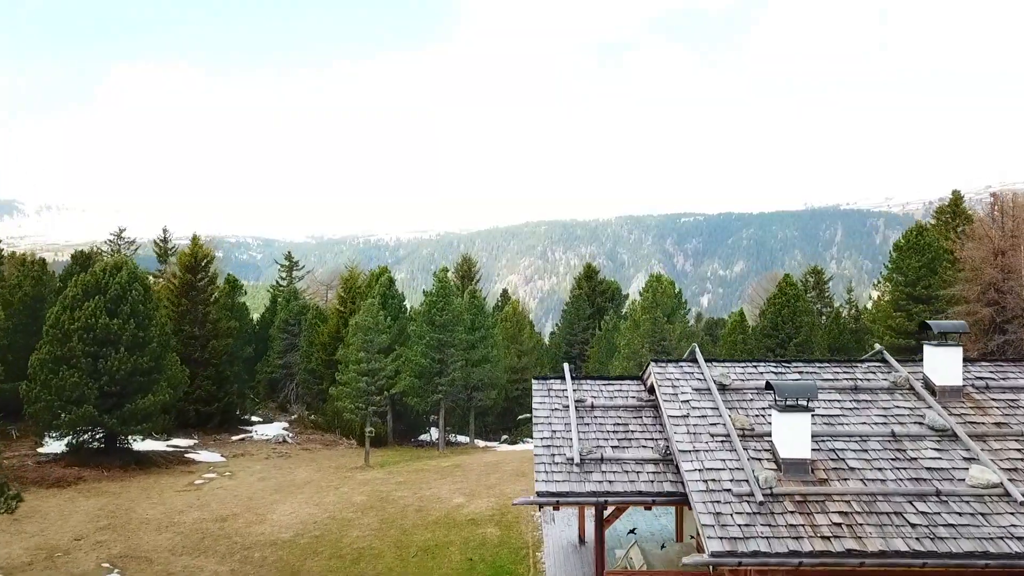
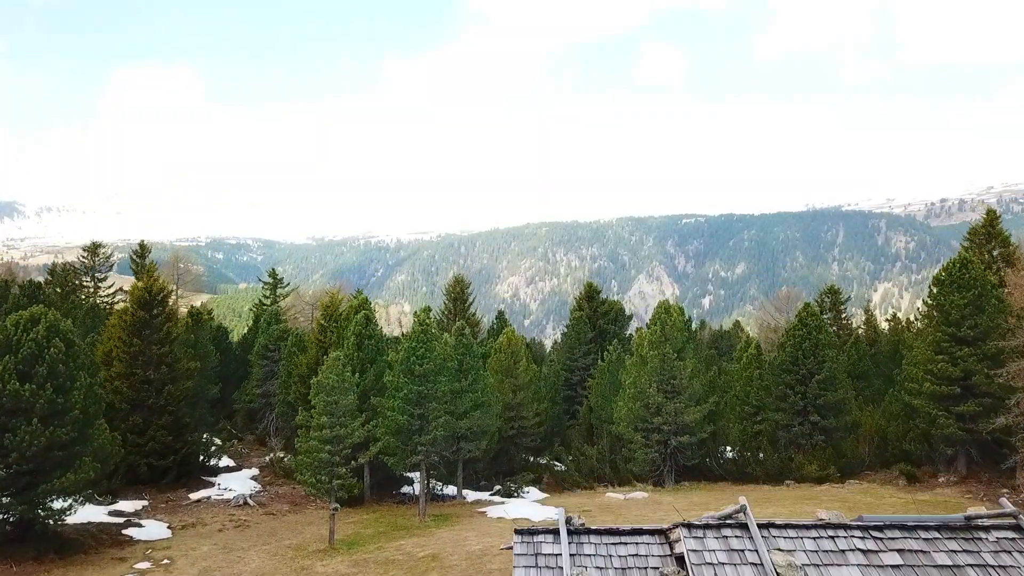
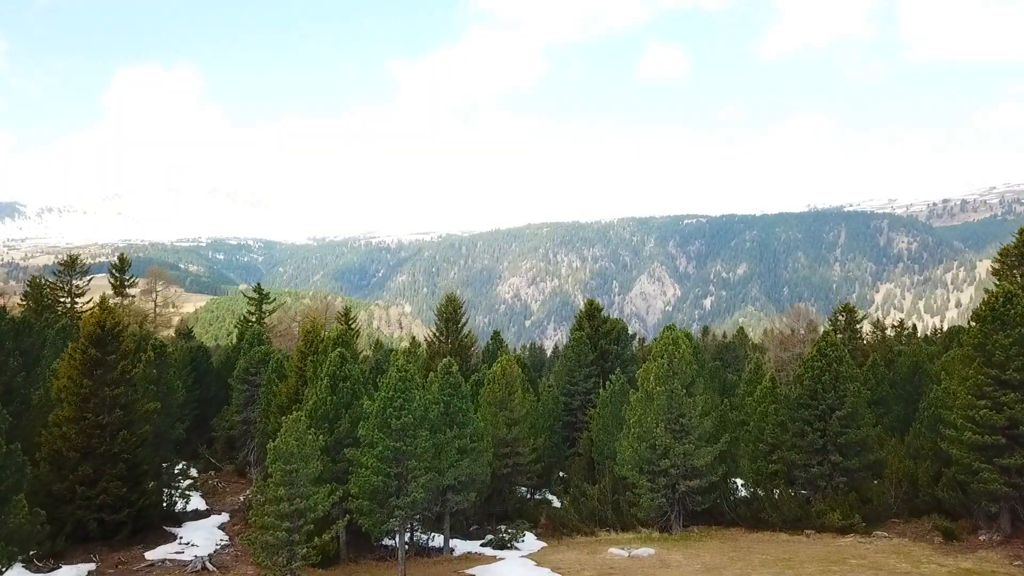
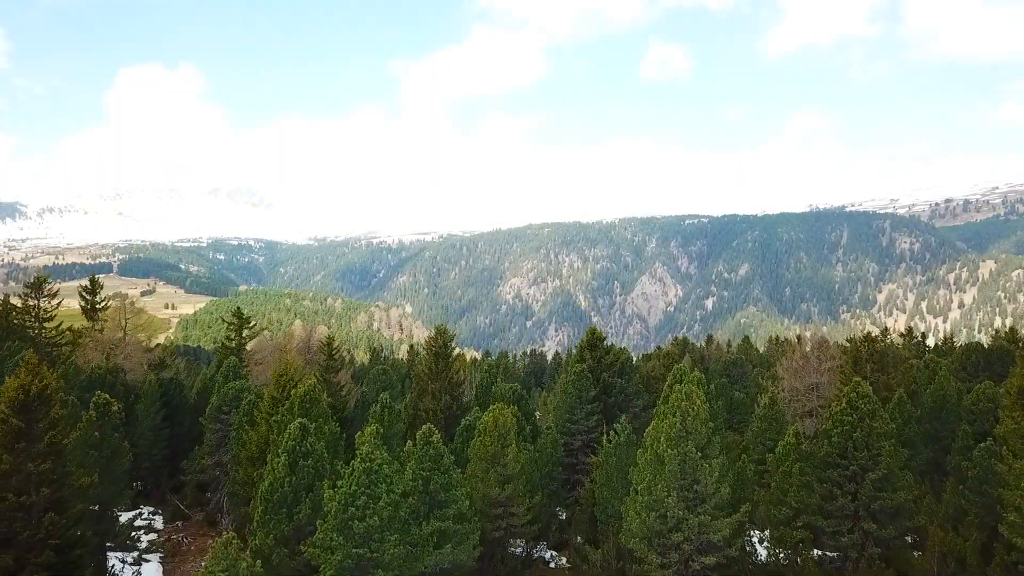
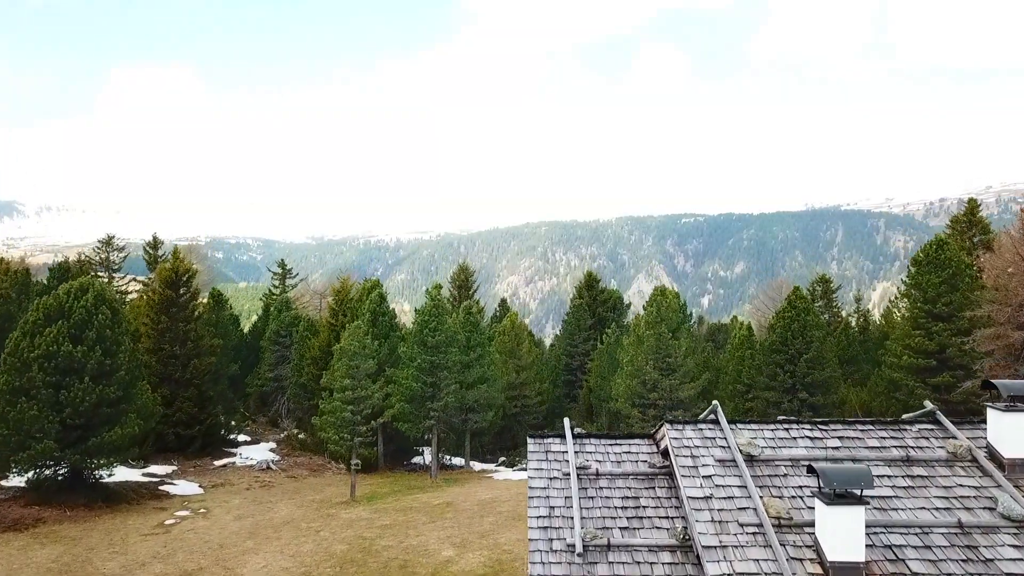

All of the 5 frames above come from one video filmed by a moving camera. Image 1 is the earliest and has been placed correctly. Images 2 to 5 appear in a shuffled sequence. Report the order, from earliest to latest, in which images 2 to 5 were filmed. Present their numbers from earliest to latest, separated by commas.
5, 2, 3, 4
